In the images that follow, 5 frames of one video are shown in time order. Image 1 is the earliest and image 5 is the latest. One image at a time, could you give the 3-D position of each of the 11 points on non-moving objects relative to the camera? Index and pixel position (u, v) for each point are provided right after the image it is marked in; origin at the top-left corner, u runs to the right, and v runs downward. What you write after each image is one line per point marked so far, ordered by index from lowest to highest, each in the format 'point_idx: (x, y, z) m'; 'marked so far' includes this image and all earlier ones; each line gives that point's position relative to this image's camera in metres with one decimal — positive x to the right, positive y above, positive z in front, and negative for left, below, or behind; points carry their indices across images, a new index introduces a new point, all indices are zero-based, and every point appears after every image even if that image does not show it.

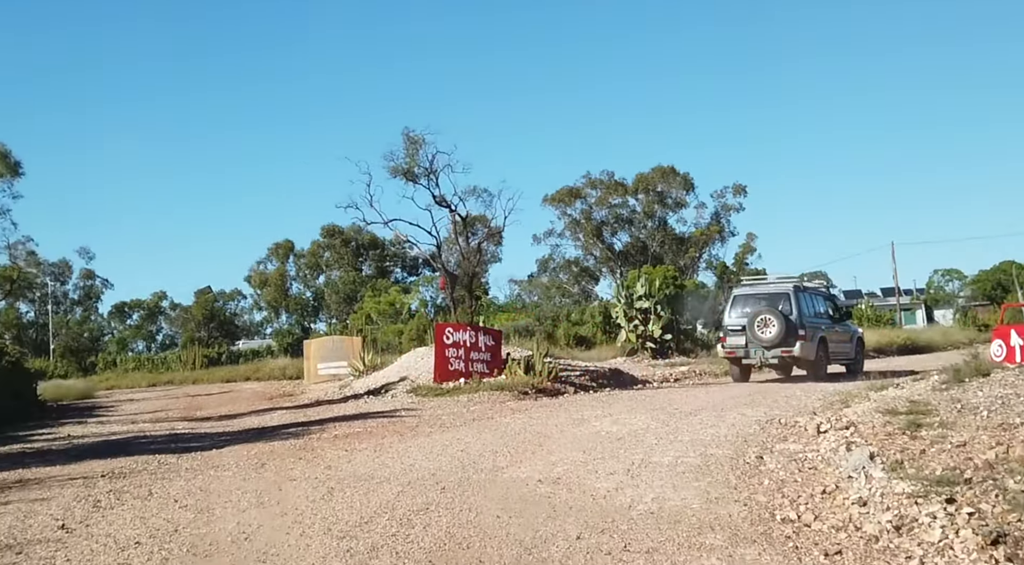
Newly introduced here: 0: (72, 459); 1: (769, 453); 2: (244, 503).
0: (-5.9, -2.4, +12.9) m
1: (+3.0, -2.0, +11.3) m
2: (-2.4, -2.0, +8.7) m
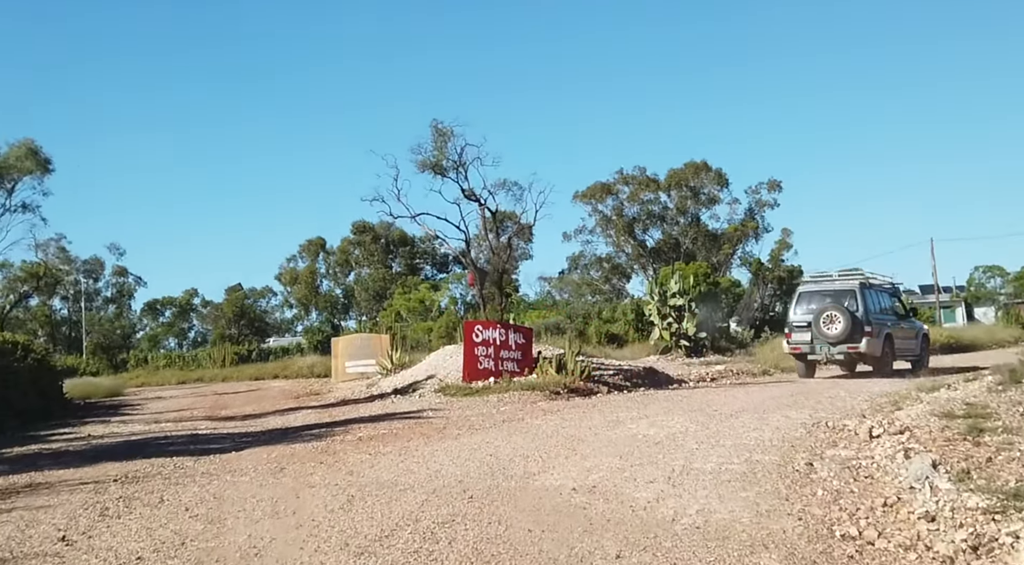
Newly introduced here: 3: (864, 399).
0: (-5.5, -2.3, +12.4) m
1: (+3.4, -1.9, +10.6) m
2: (-2.1, -1.9, +8.1) m
3: (+6.0, -2.0, +16.6) m
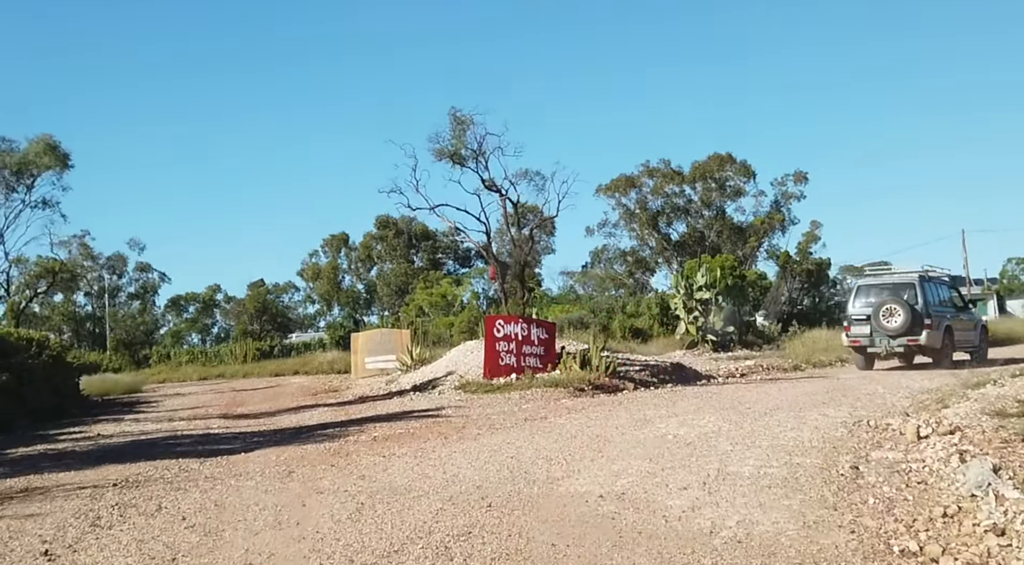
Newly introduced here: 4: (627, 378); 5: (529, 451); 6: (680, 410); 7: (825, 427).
0: (-5.2, -2.2, +11.9) m
1: (+3.6, -1.8, +9.8) m
2: (-2.0, -1.9, +7.5) m
3: (+6.4, -1.9, +15.8) m
4: (+2.3, -1.9, +19.6) m
5: (+0.2, -1.9, +11.0) m
6: (+2.6, -2.0, +14.9) m
7: (+4.0, -1.9, +12.4) m
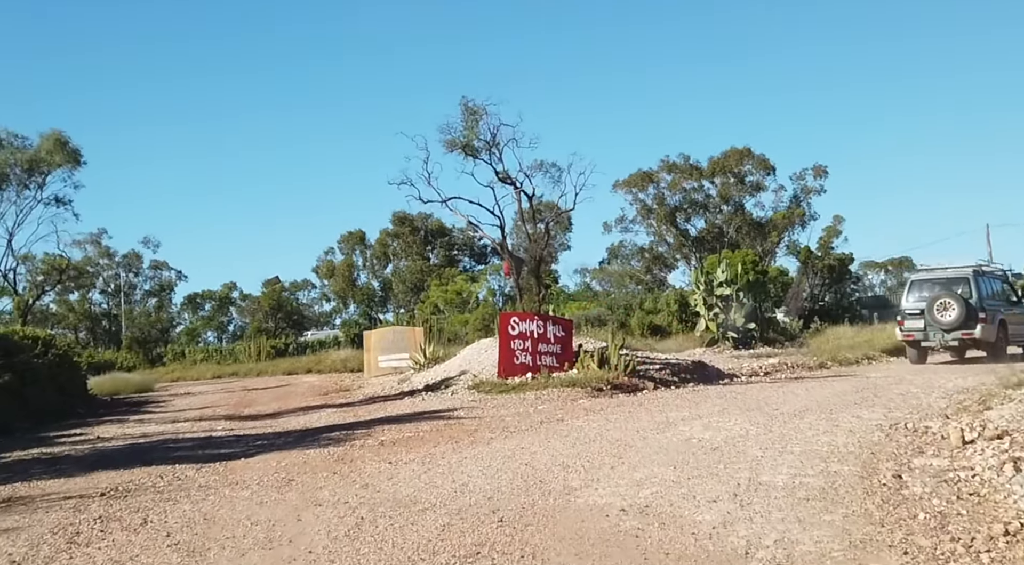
0: (-5.0, -2.2, +11.3) m
1: (+3.7, -1.8, +9.1) m
2: (-1.9, -1.8, +6.8) m
3: (+6.7, -1.8, +15.0) m
4: (+2.6, -1.8, +18.9) m
5: (+0.3, -1.9, +10.3) m
6: (+2.8, -1.9, +14.1) m
7: (+4.2, -1.8, +11.7) m
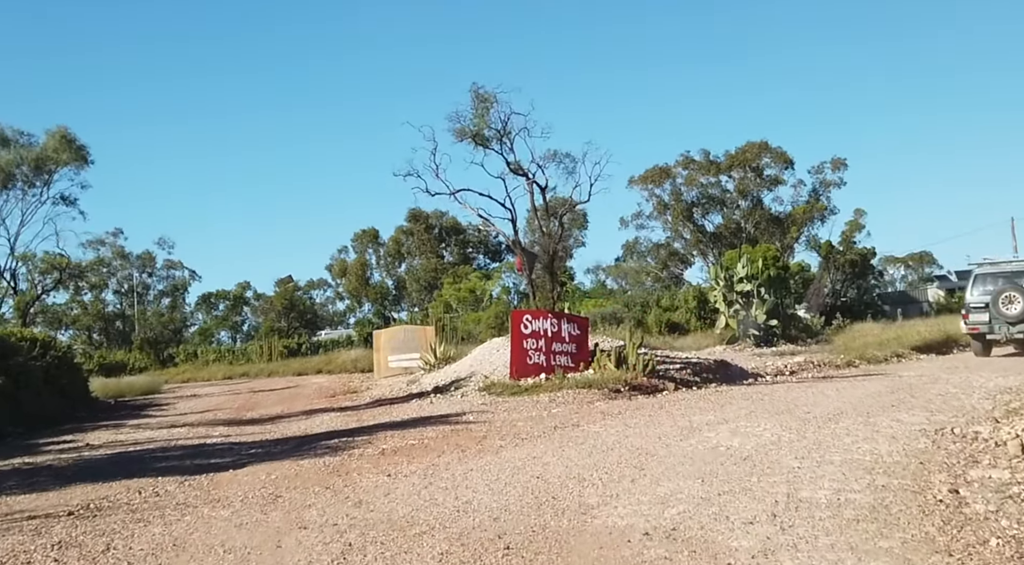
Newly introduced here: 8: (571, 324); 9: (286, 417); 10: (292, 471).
0: (-4.9, -2.2, +10.5) m
1: (+3.8, -1.7, +8.1) m
2: (-1.8, -1.8, +6.0) m
3: (+6.8, -1.7, +14.0) m
4: (+2.9, -1.8, +17.9) m
5: (+0.5, -1.8, +9.4) m
6: (+3.0, -1.8, +13.2) m
7: (+4.3, -1.7, +10.7) m
8: (+1.1, -0.8, +18.5) m
9: (-4.1, -2.5, +17.7) m
10: (-2.2, -1.9, +9.9) m
